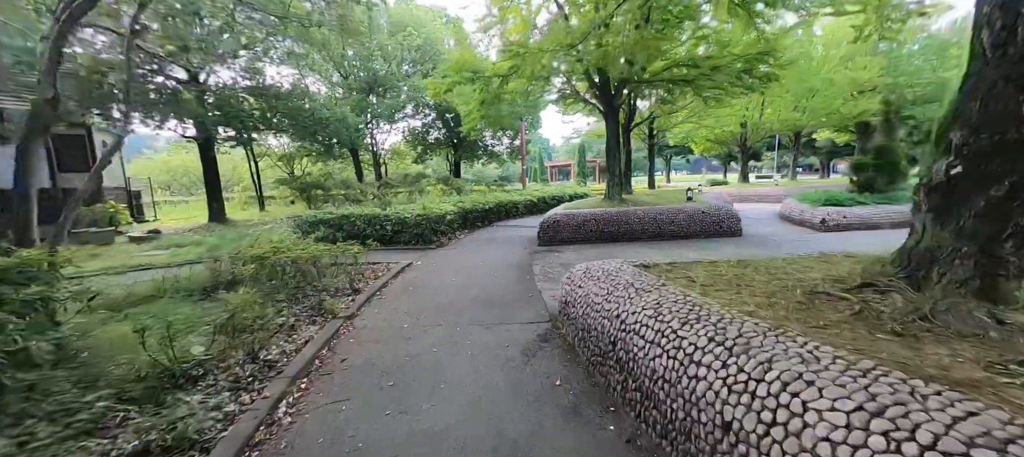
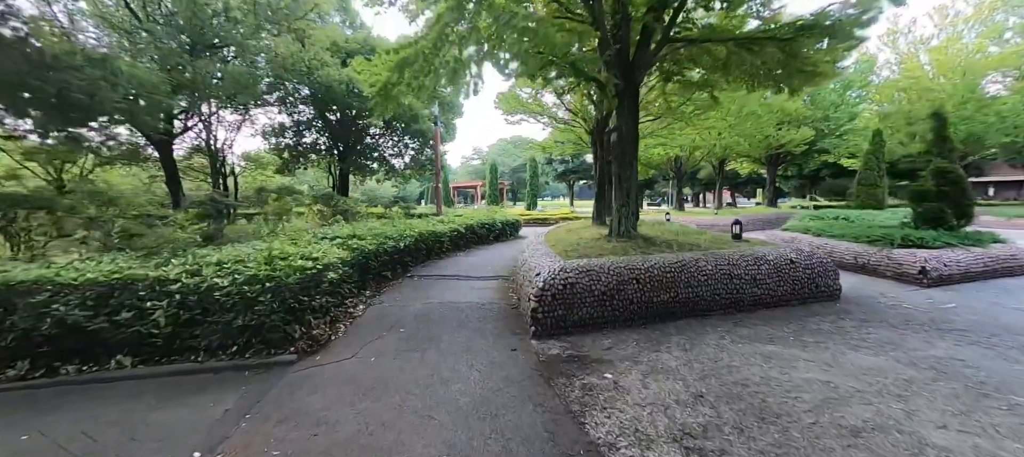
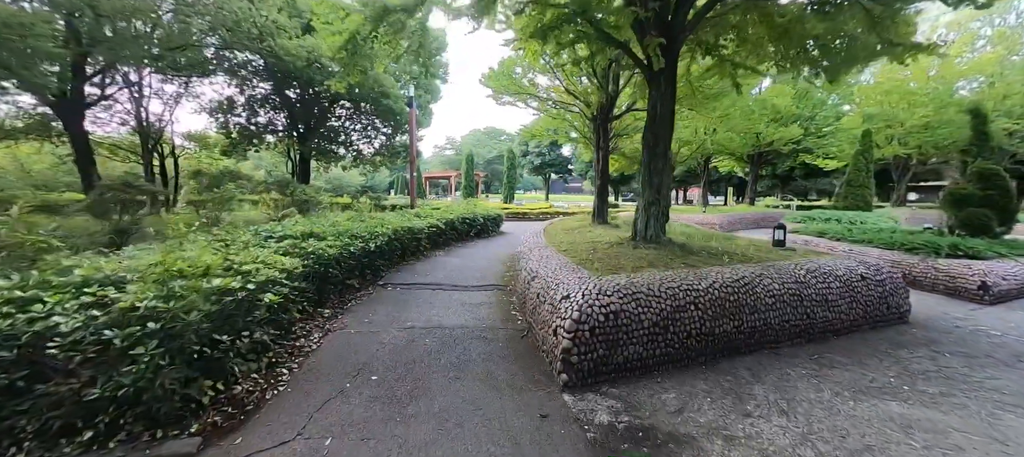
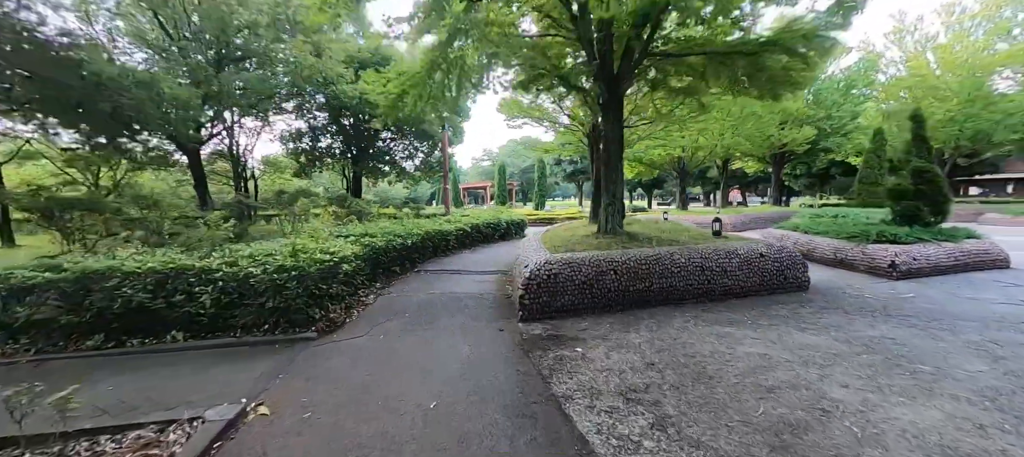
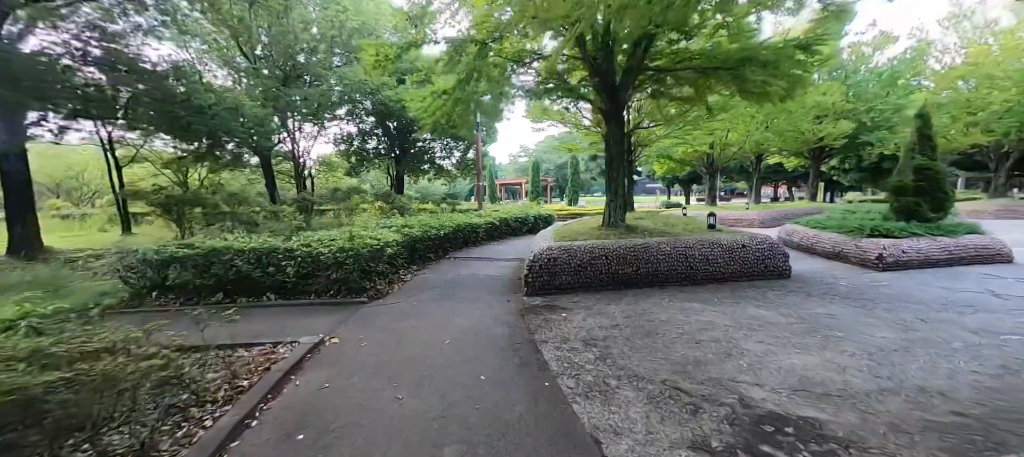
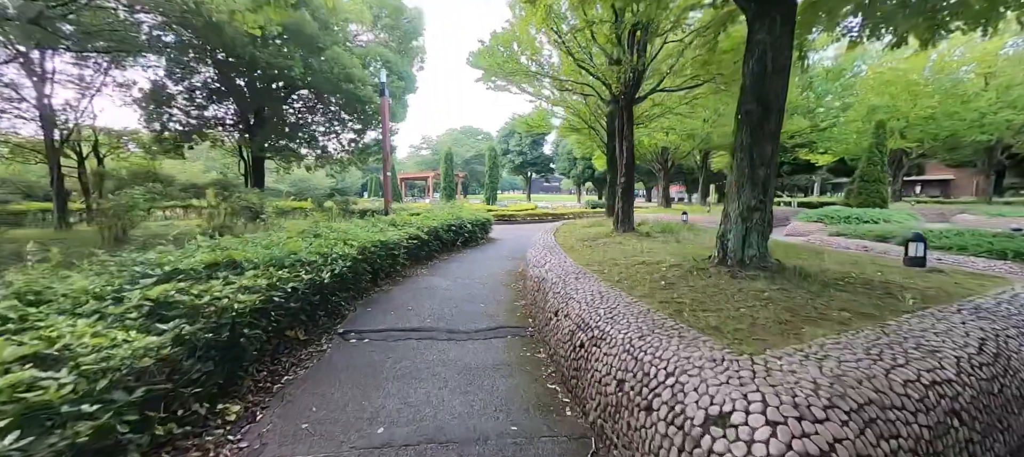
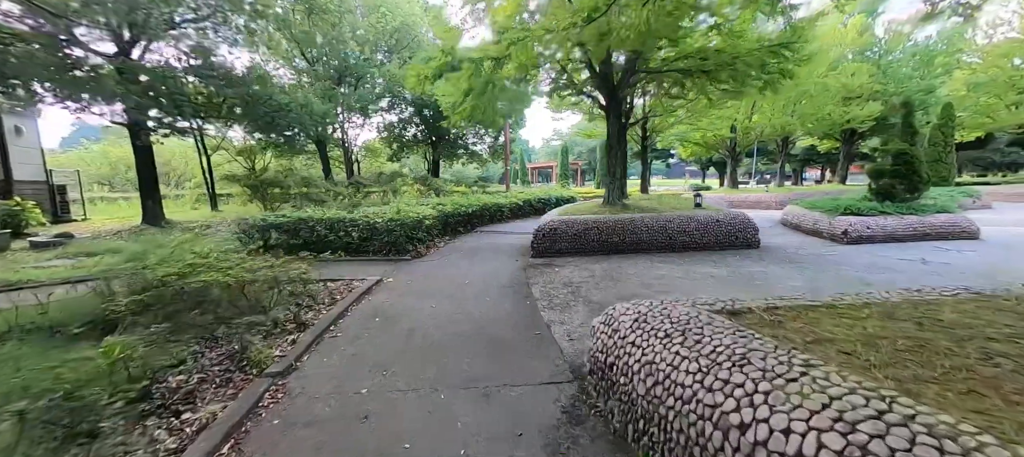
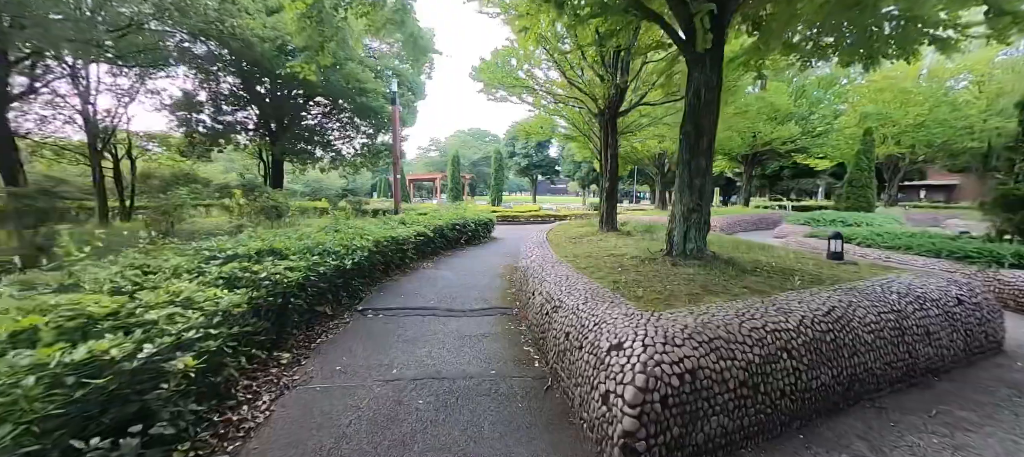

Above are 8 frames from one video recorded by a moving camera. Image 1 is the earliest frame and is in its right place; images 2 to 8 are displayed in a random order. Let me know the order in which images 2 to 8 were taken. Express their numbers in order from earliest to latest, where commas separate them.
7, 5, 4, 2, 3, 8, 6
